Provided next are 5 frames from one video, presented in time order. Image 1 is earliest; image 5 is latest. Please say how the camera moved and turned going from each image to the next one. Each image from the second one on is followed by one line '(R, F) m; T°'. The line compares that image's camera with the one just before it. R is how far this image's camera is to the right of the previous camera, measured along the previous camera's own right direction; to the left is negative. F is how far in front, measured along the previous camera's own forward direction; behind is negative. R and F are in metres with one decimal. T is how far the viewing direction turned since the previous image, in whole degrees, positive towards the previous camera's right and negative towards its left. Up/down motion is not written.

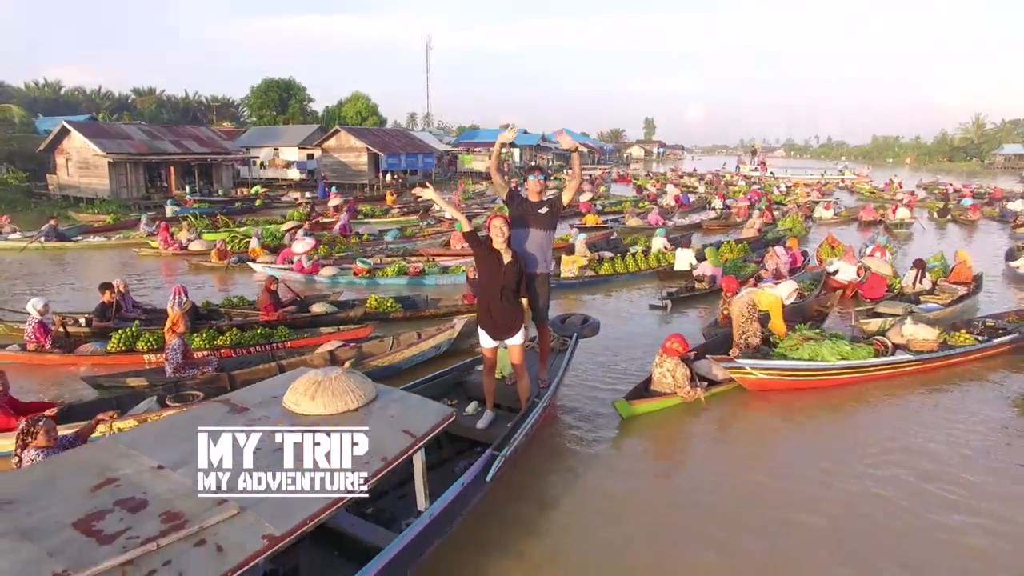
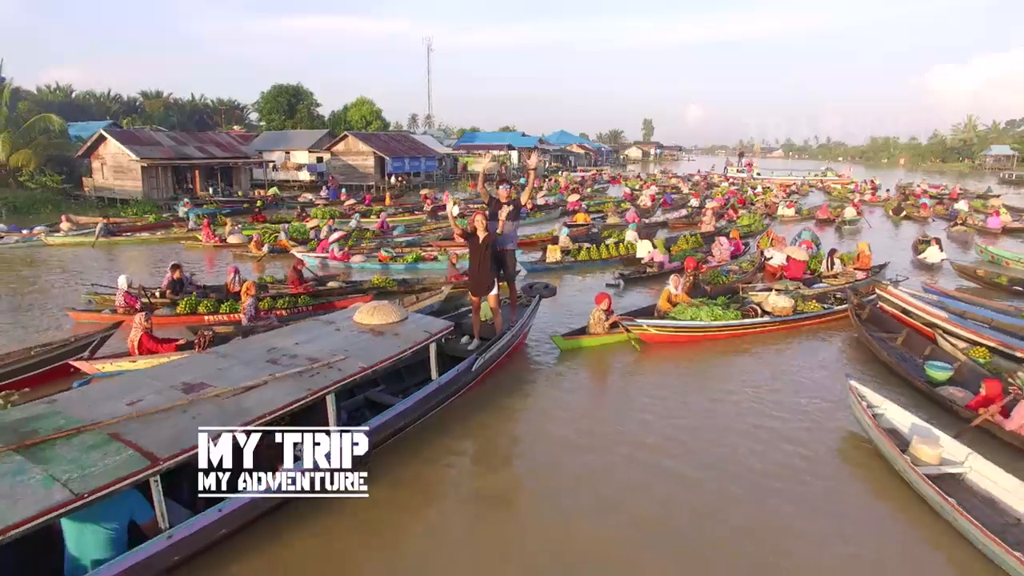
(+0.6, -3.1) m; 0°
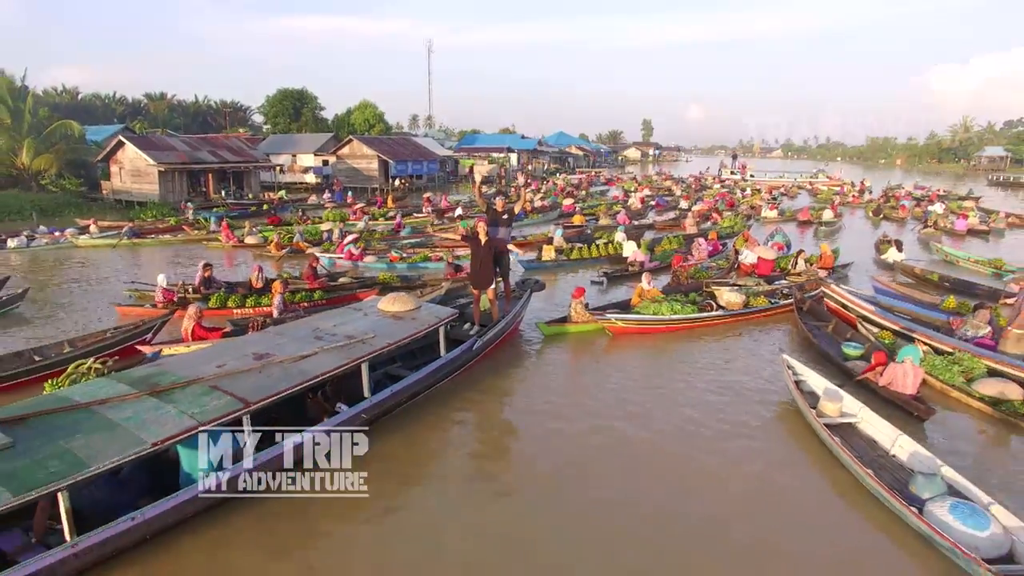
(+0.2, -1.7) m; 0°
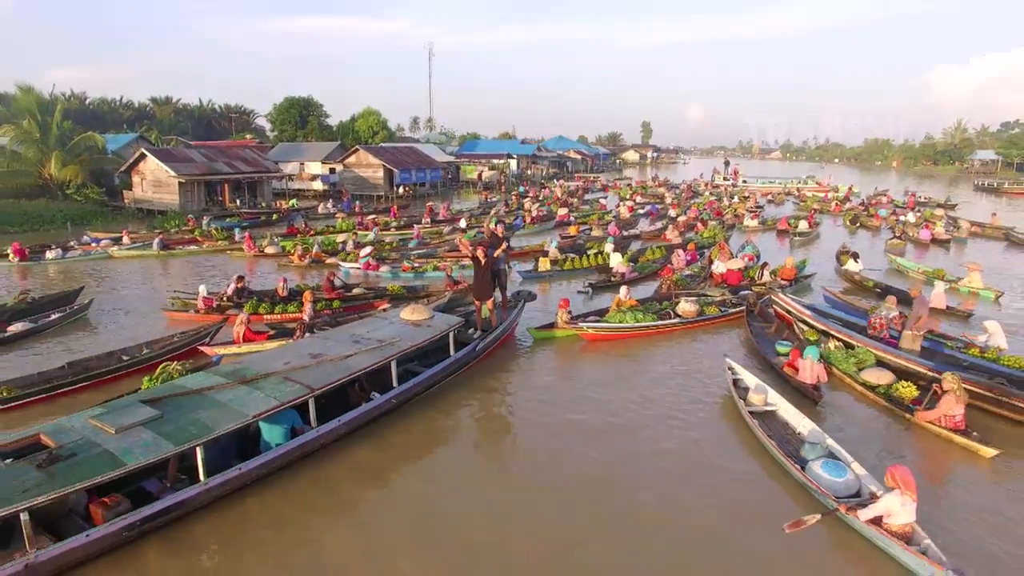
(+0.2, -2.2) m; 0°
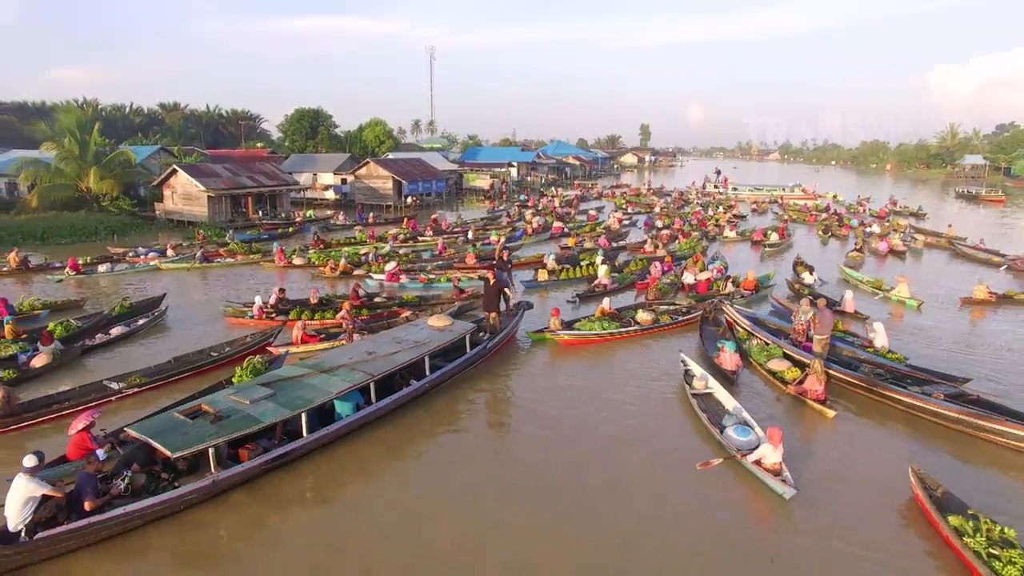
(-0.1, -3.4) m; 0°
